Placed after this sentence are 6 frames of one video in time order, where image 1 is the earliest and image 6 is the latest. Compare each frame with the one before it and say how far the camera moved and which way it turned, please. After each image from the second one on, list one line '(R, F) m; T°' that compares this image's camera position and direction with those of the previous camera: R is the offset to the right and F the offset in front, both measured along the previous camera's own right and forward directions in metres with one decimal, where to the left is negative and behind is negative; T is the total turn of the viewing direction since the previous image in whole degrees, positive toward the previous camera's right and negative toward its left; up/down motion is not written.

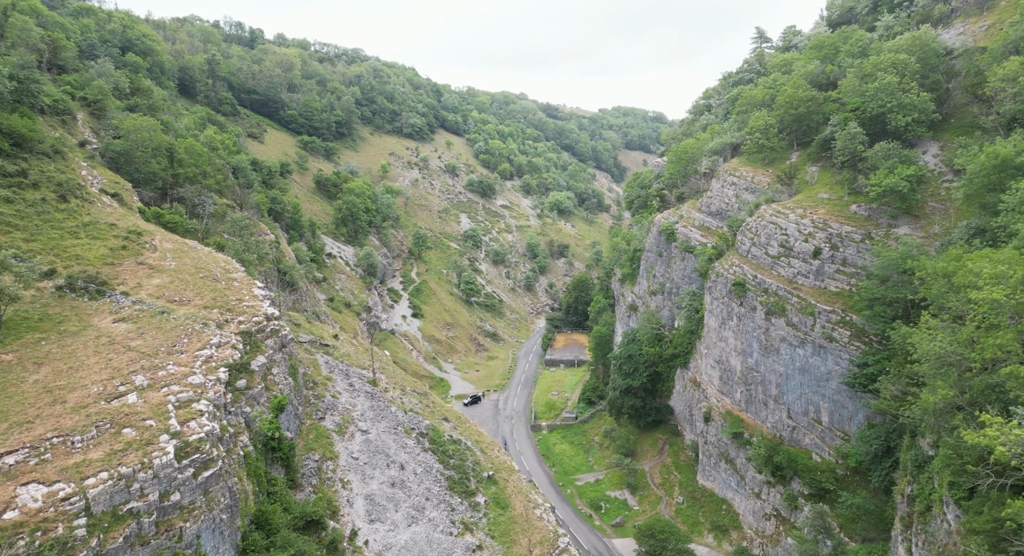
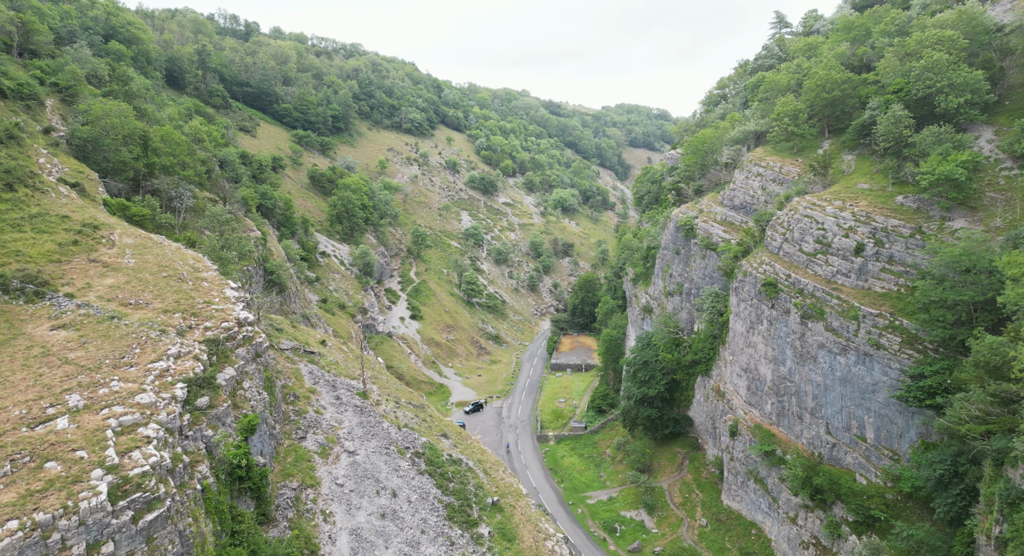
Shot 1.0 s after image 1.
(-0.3, +4.2) m; 0°
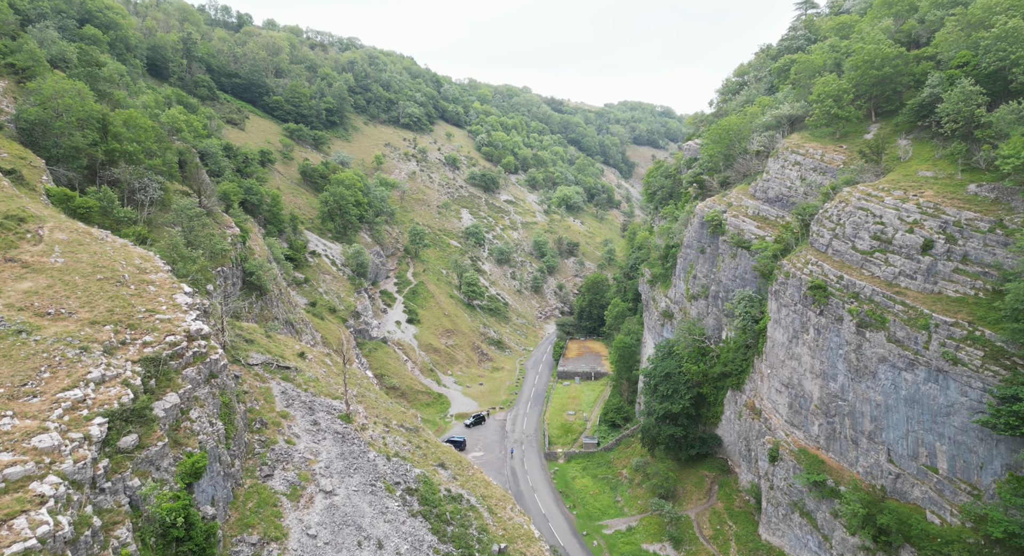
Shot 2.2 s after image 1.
(-0.5, +5.2) m; 0°
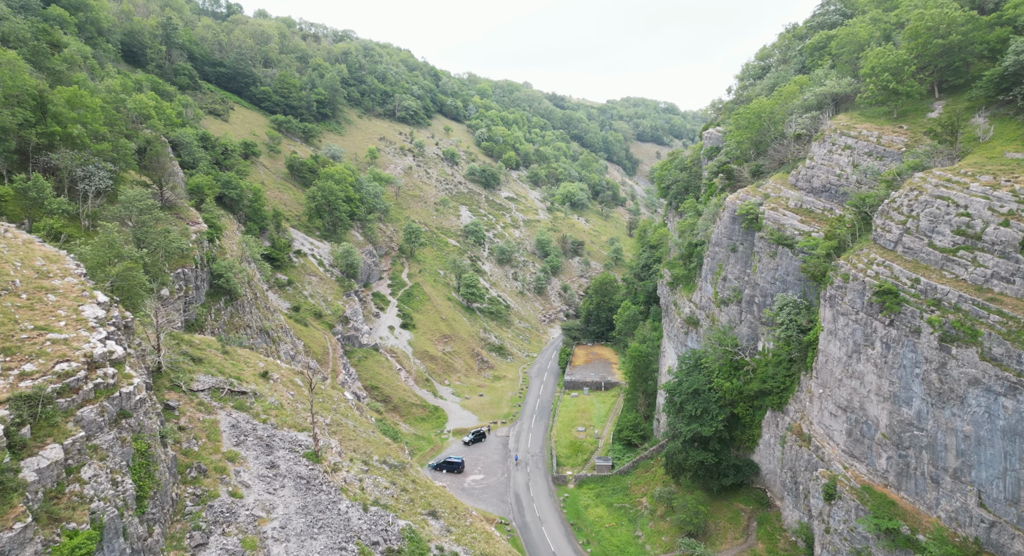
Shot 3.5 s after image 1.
(-0.3, +5.7) m; 0°
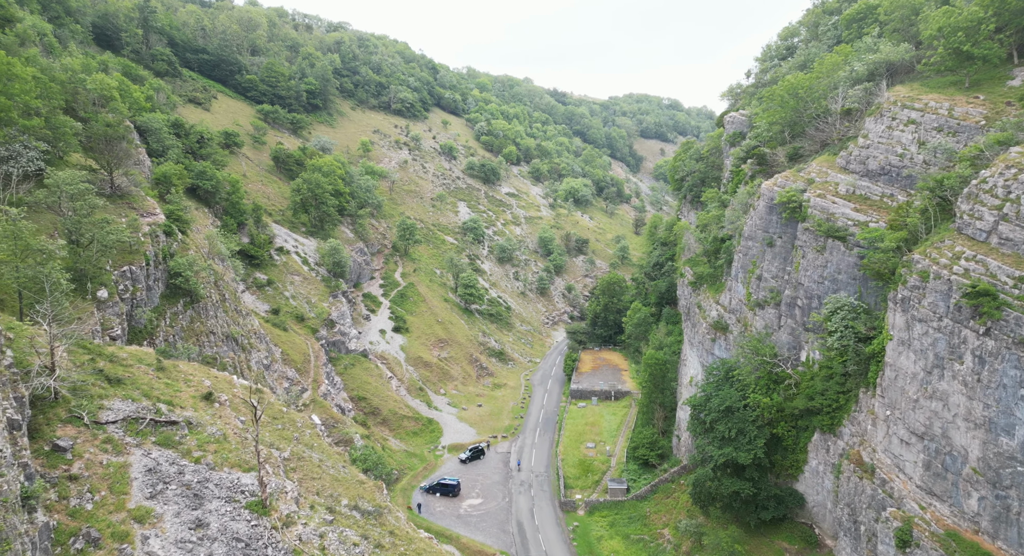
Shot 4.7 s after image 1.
(-0.1, +5.4) m; 0°
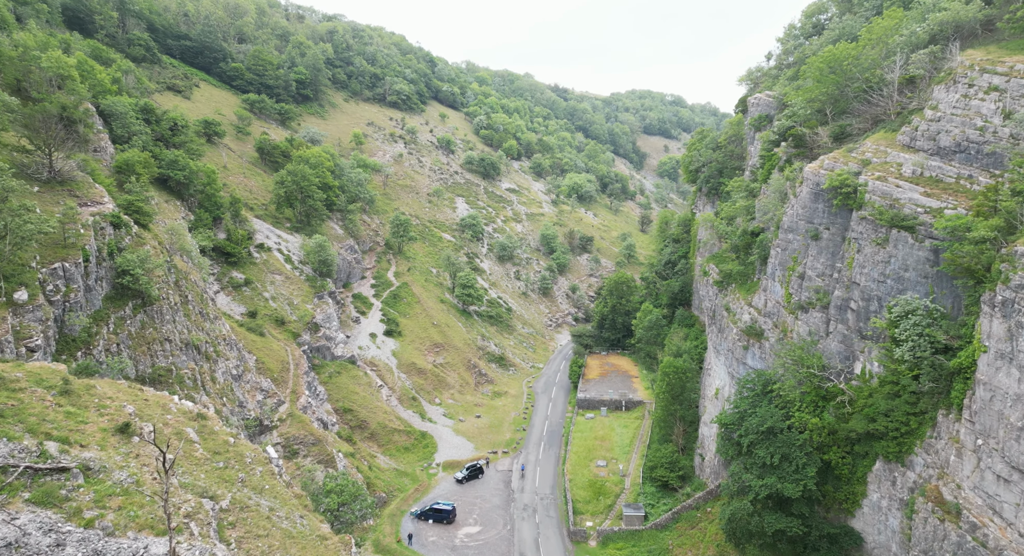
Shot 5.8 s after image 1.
(-0.1, +4.9) m; 0°
